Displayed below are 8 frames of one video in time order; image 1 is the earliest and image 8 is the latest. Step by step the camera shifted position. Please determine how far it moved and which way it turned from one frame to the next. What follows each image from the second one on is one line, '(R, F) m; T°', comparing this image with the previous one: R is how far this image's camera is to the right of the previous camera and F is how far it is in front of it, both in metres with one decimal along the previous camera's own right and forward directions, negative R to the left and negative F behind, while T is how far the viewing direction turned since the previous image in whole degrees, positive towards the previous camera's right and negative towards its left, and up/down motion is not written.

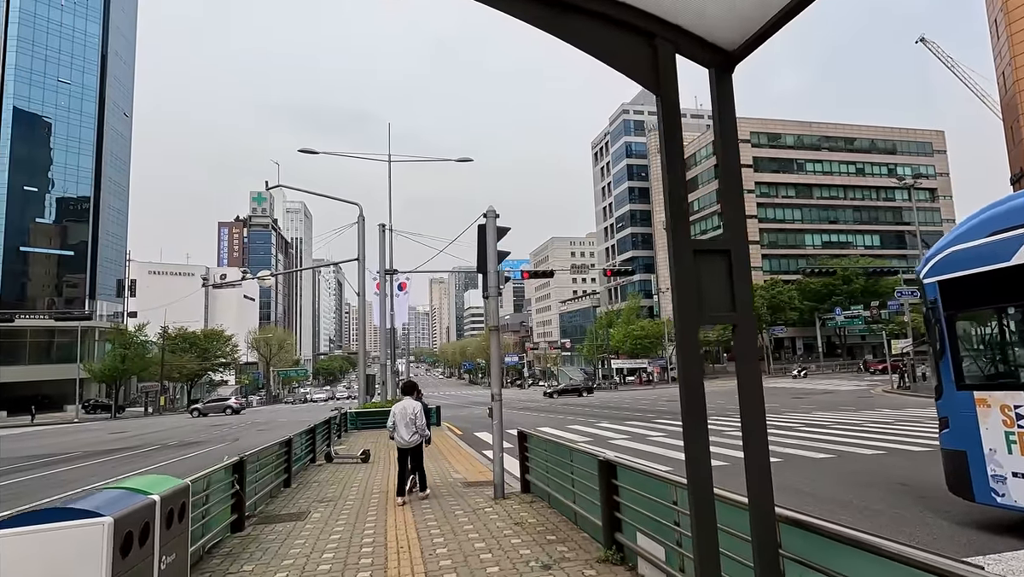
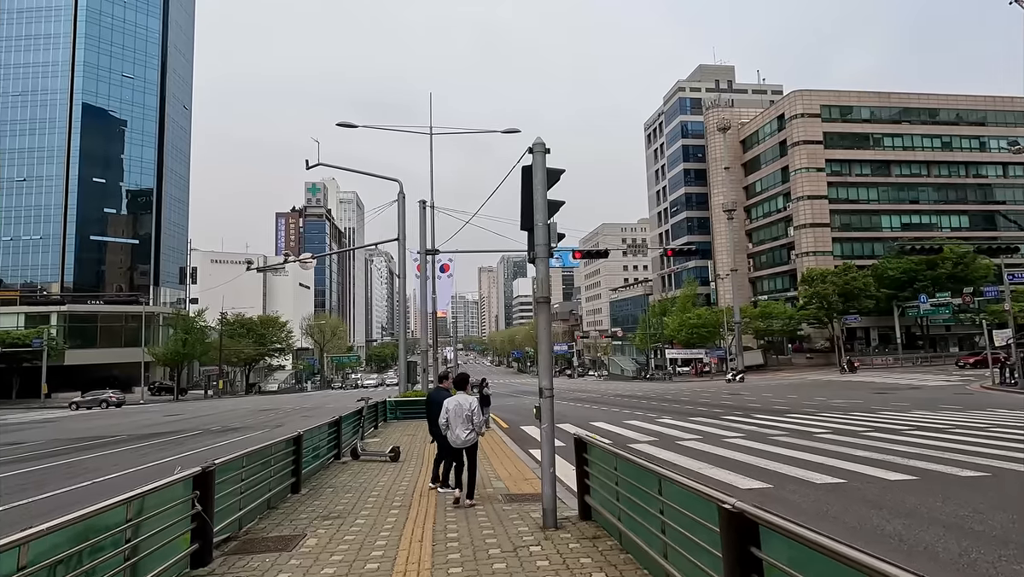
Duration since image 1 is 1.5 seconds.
(-0.1, +1.8) m; -5°
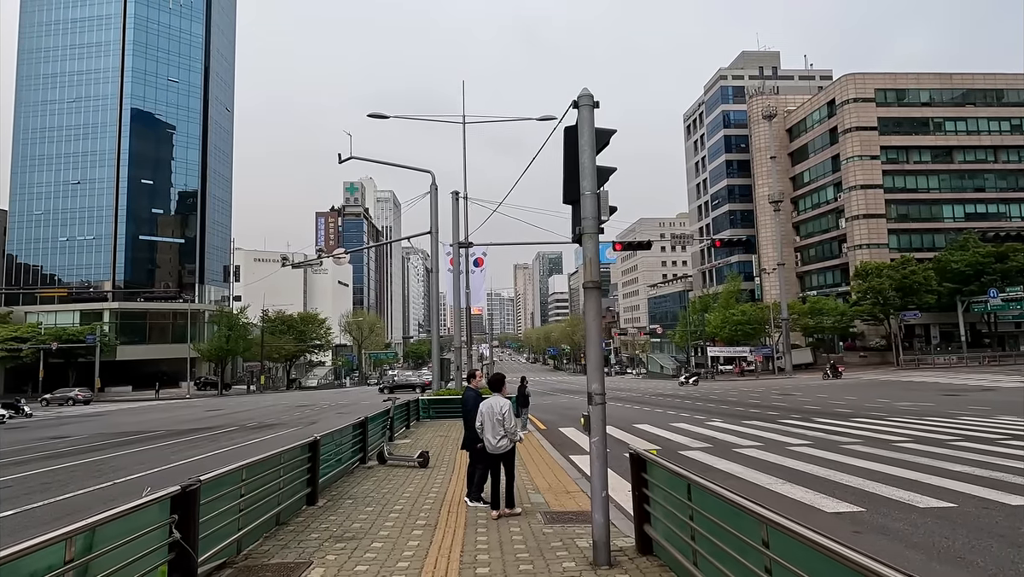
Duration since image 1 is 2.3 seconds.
(-0.1, +0.9) m; -4°
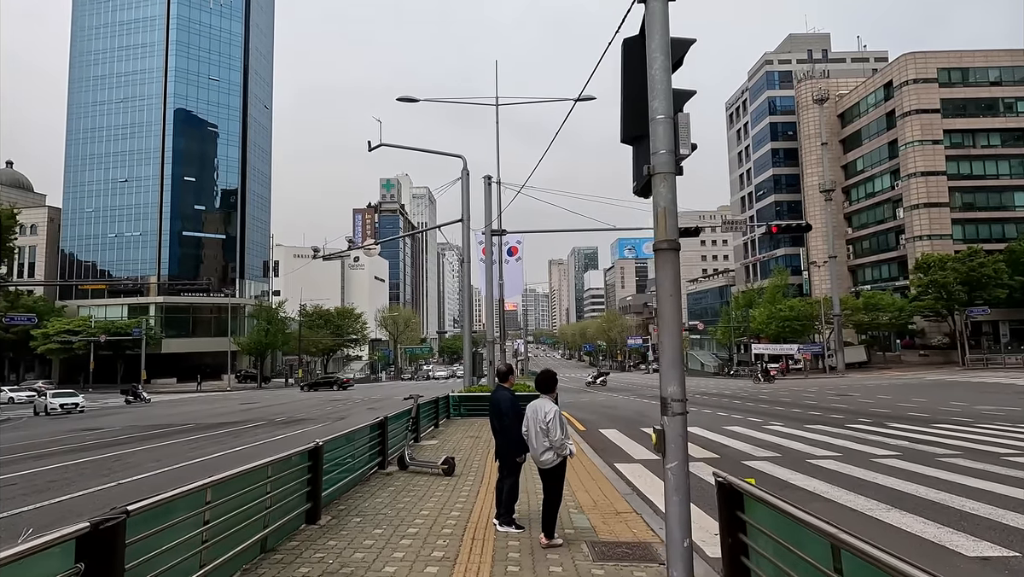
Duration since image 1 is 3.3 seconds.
(0.0, +1.2) m; -4°
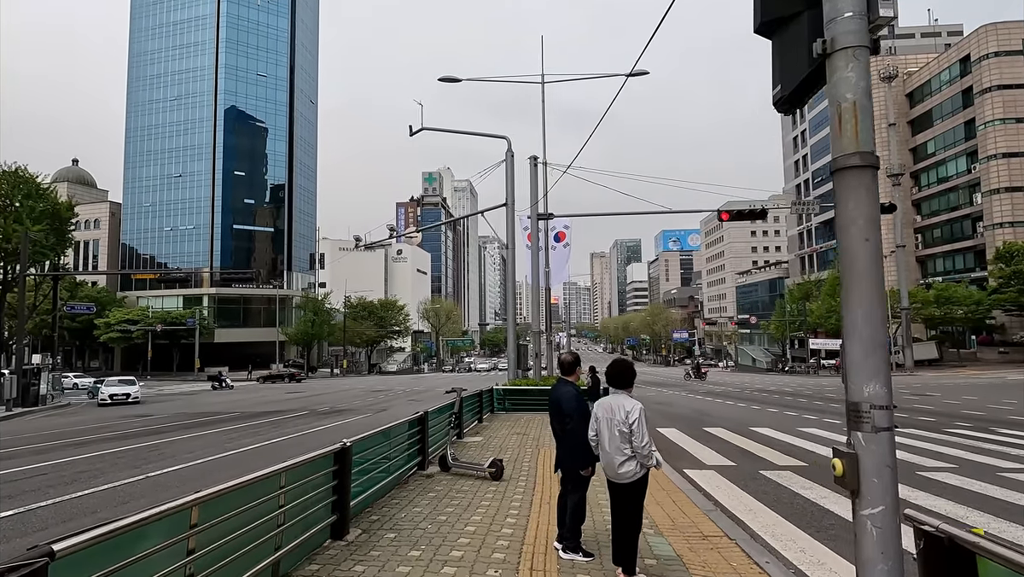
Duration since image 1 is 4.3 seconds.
(-0.2, +1.0) m; -4°
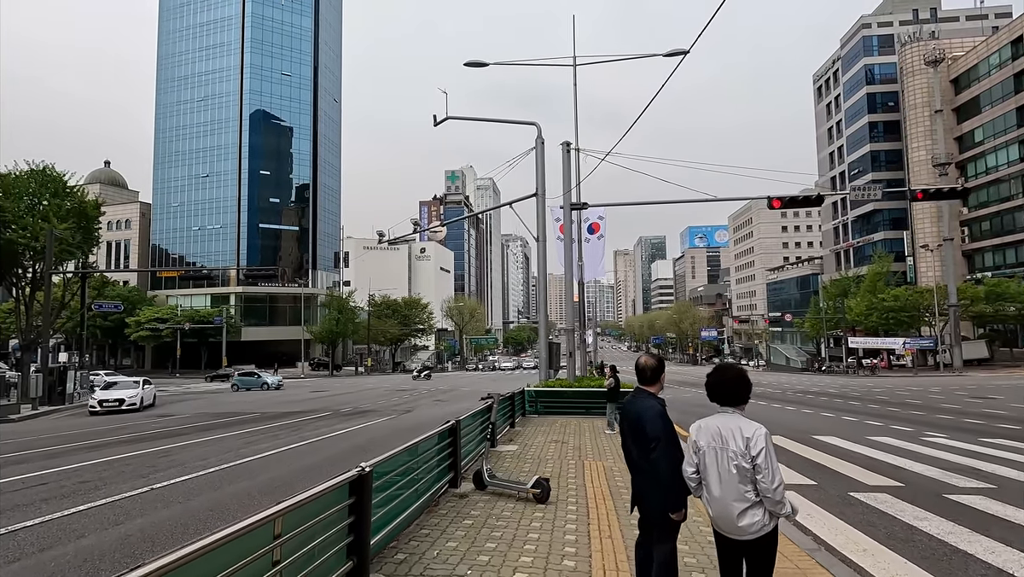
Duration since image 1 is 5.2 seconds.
(-0.3, +1.0) m; -2°
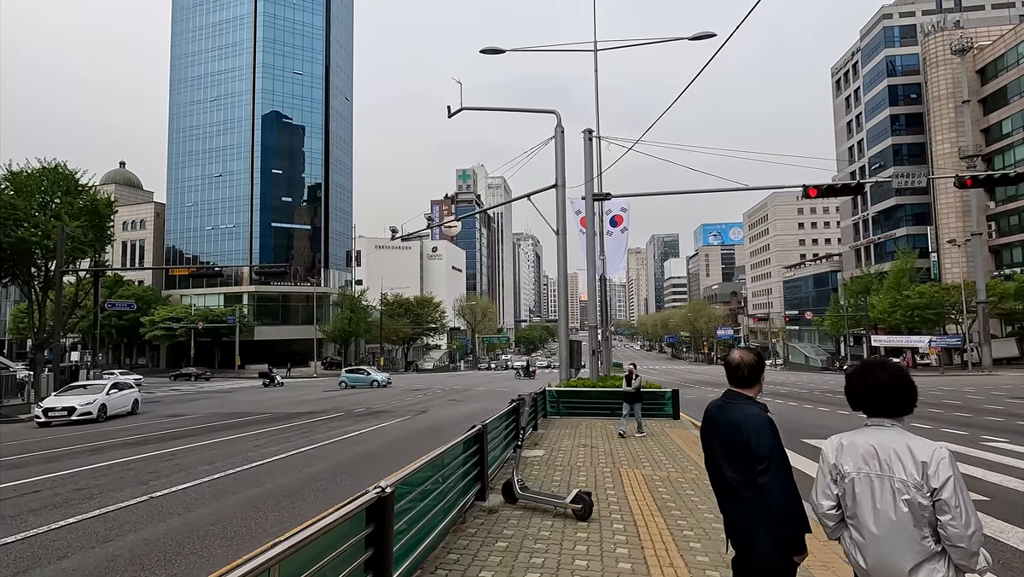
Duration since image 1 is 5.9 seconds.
(-0.2, +0.7) m; -1°
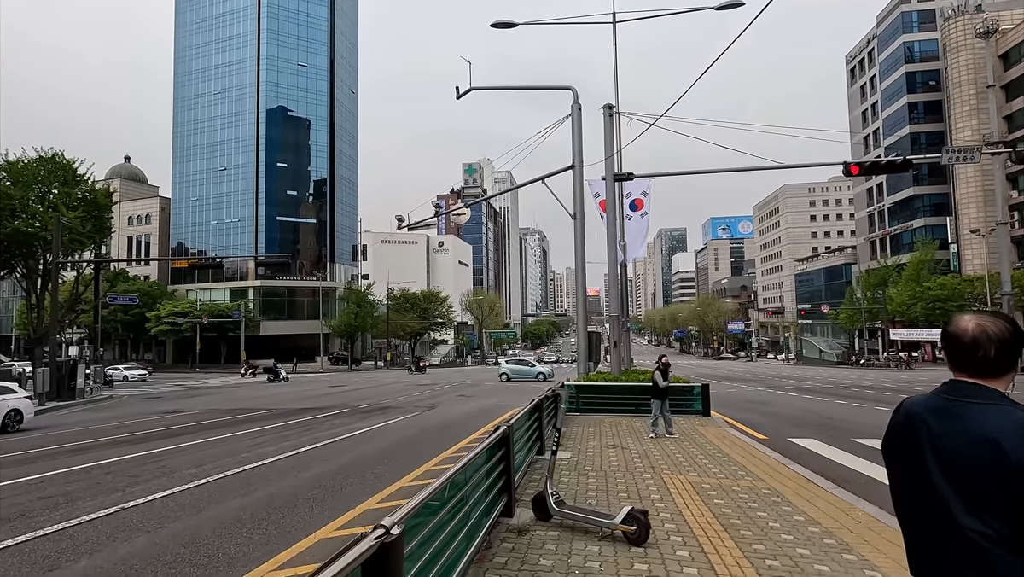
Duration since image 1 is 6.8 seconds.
(-0.2, +1.0) m; -1°
